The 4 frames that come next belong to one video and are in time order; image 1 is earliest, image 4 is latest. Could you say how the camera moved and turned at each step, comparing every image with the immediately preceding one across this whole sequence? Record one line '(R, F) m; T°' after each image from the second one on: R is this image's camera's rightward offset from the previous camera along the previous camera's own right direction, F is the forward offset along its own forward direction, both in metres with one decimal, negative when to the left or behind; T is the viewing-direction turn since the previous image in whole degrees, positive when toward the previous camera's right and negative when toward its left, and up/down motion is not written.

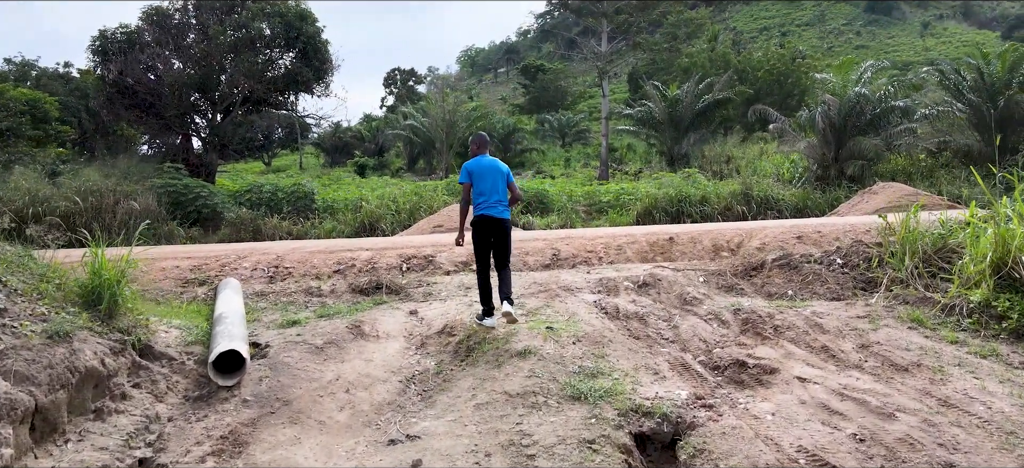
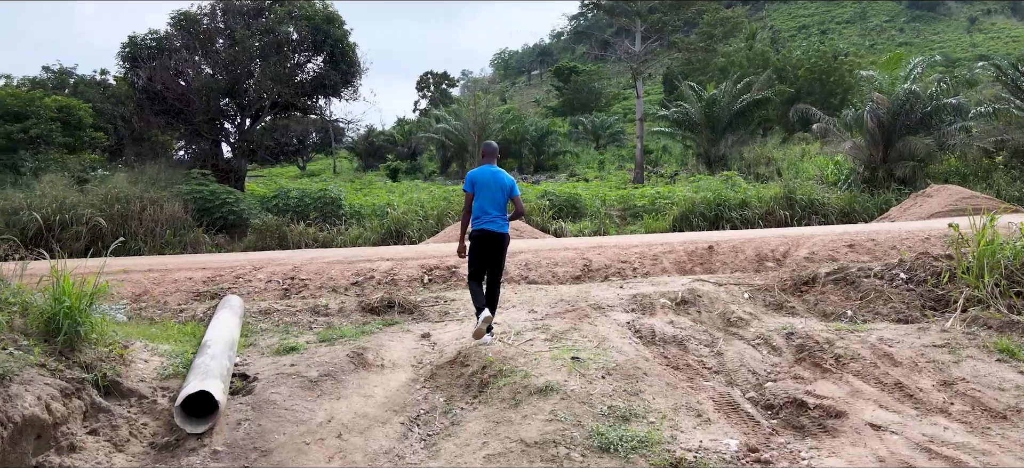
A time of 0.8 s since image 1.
(+0.1, +0.6) m; -3°
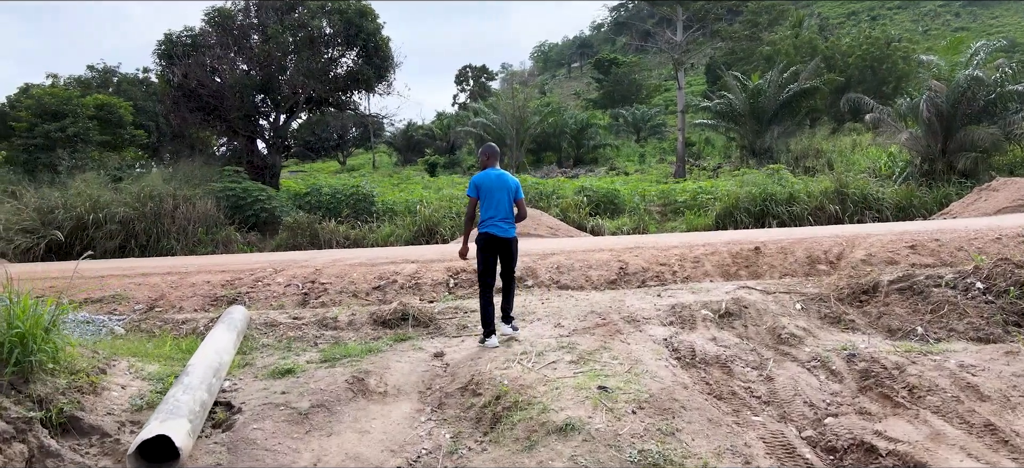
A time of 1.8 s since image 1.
(+0.1, +0.5) m; -3°
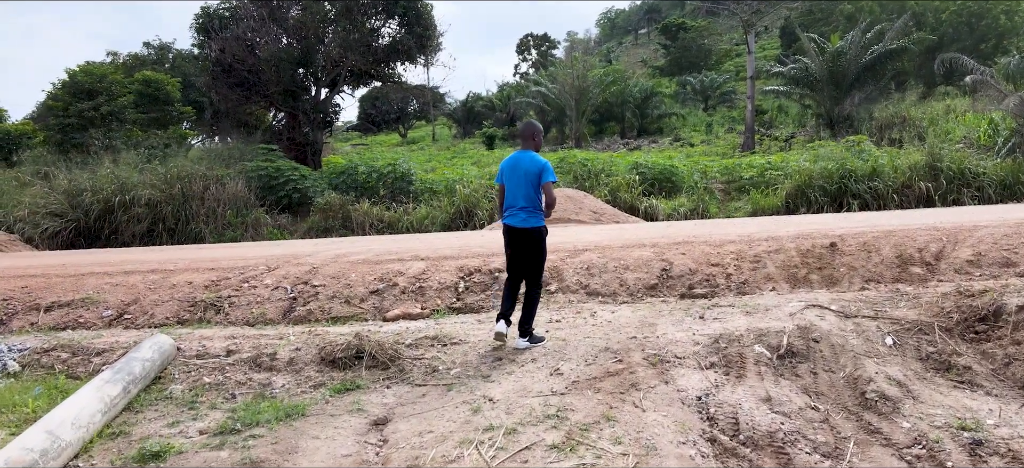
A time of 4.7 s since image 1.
(+0.4, +1.3) m; -5°
